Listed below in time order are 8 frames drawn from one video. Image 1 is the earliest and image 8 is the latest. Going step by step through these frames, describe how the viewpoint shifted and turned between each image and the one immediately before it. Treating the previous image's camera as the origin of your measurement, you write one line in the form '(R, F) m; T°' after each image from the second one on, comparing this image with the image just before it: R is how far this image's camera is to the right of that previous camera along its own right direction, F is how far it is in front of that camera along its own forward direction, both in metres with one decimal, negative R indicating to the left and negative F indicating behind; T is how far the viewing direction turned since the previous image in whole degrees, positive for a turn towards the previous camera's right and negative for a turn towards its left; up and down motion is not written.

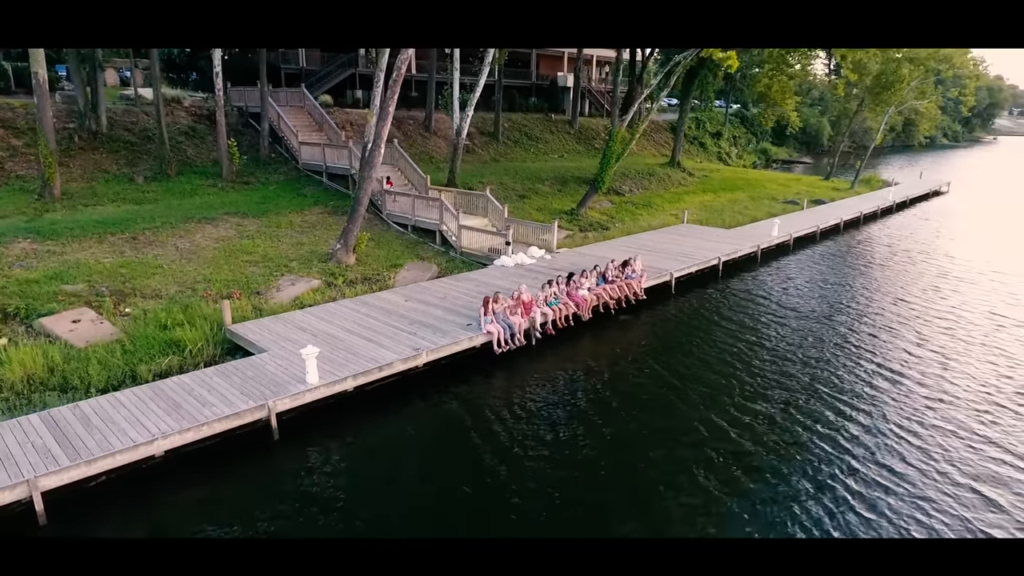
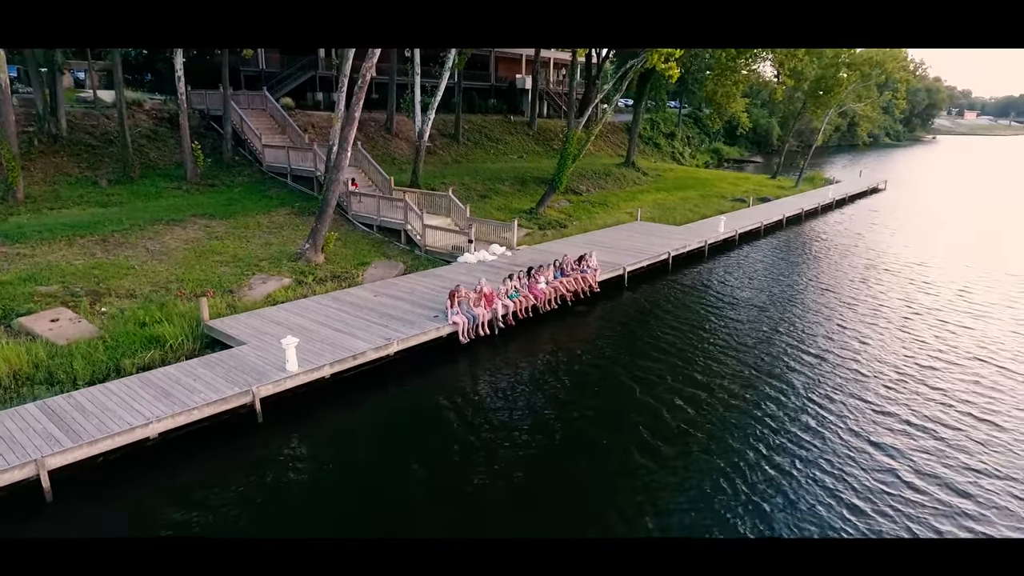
(0.0, -0.7) m; +3°
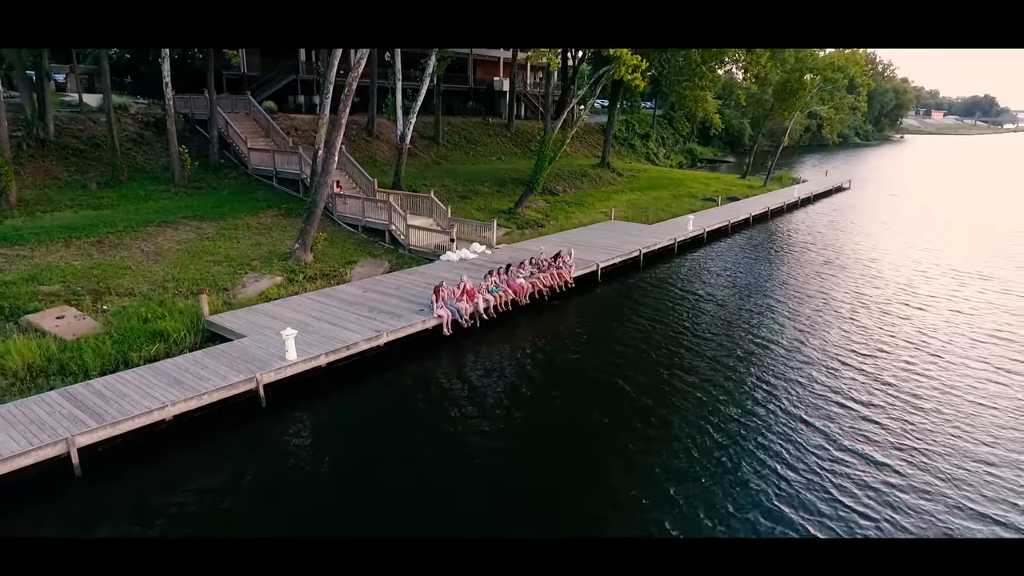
(0.0, -0.8) m; +2°
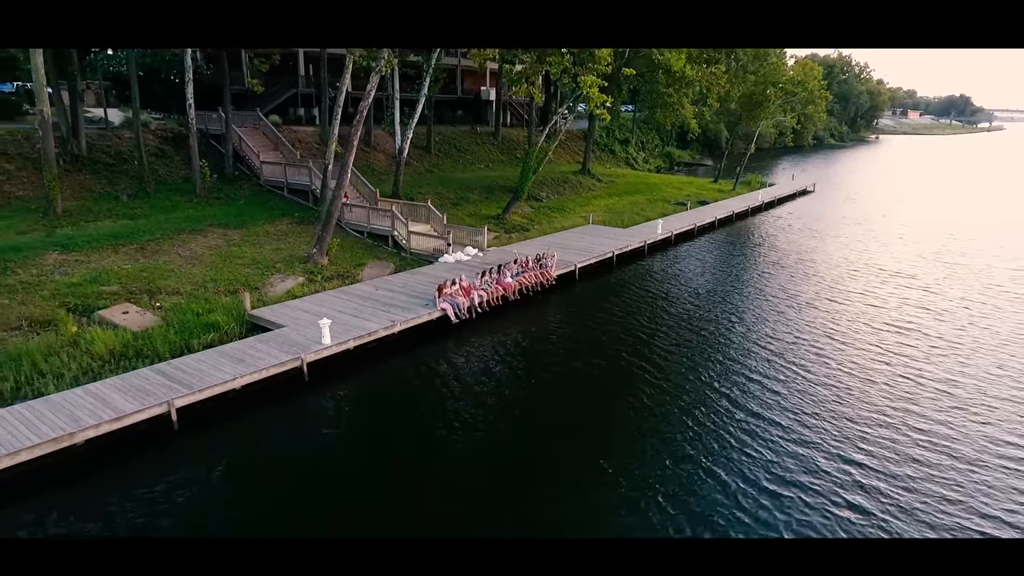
(-0.1, -2.2) m; +1°
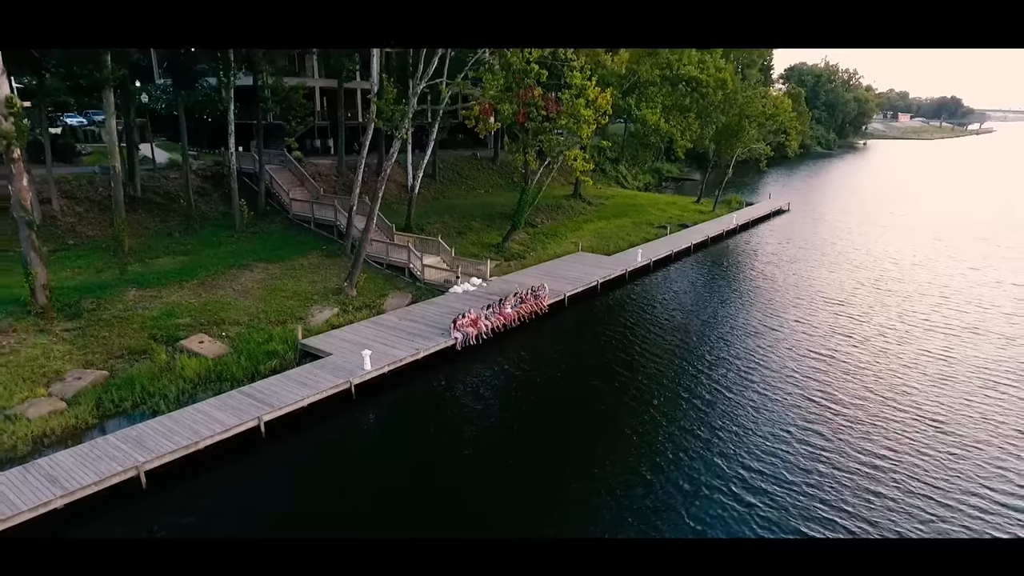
(-0.1, -3.0) m; 0°
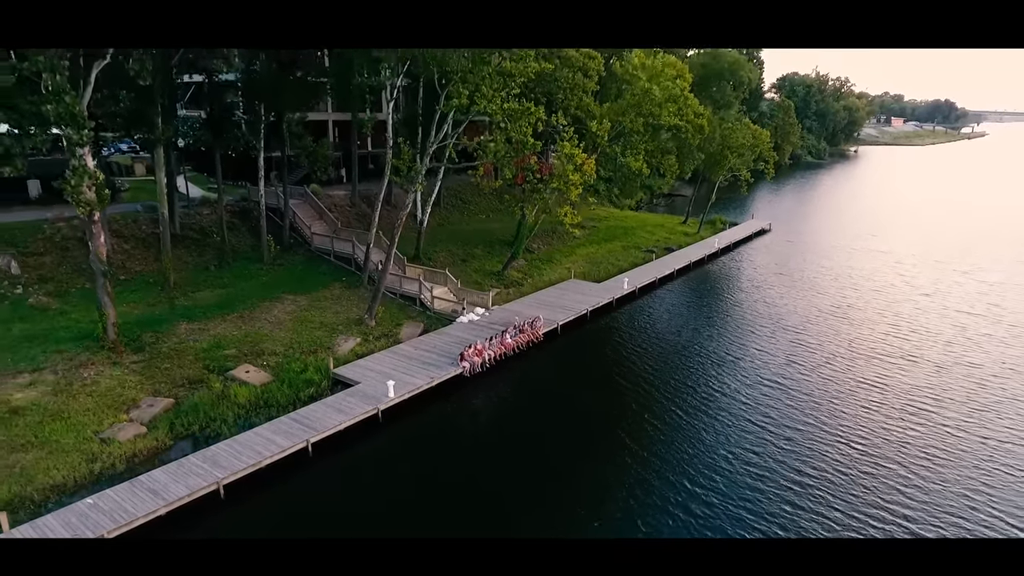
(0.0, -2.7) m; 0°
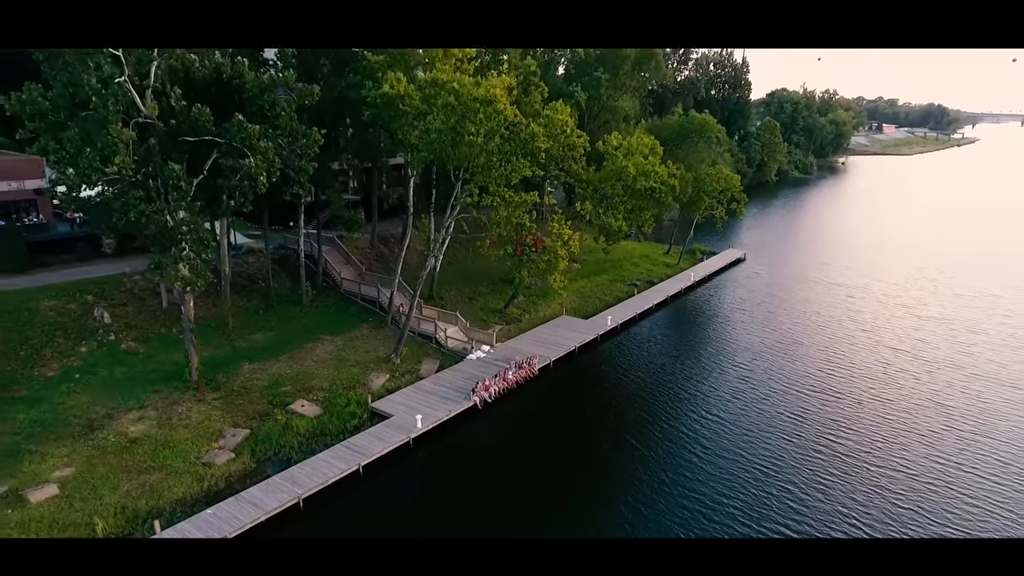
(-0.1, -4.7) m; 0°
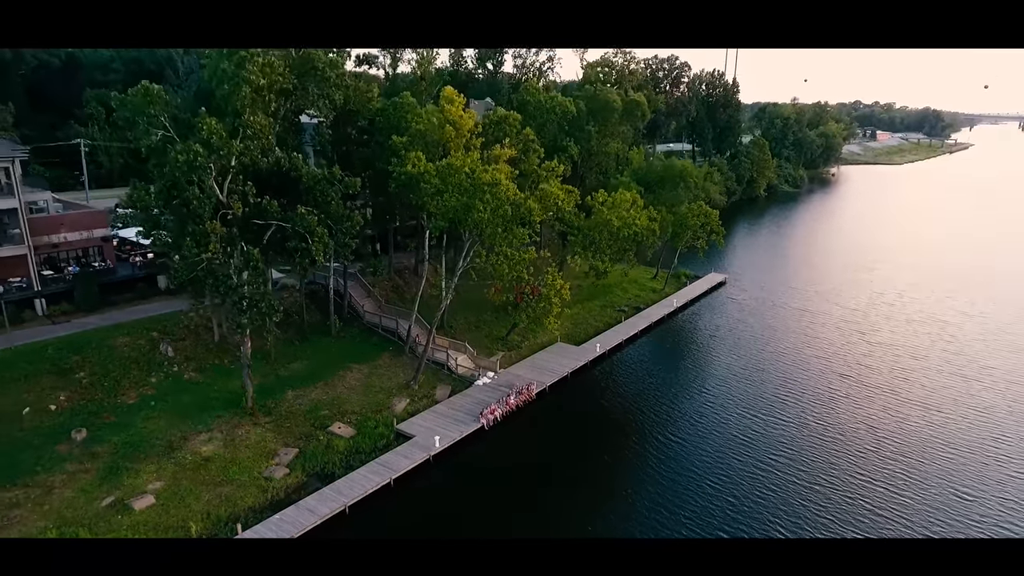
(-0.1, -4.6) m; 0°
